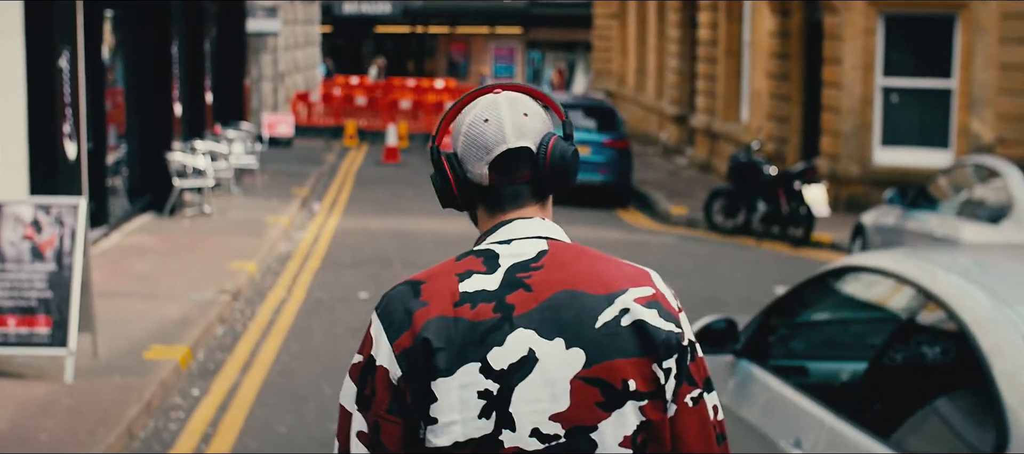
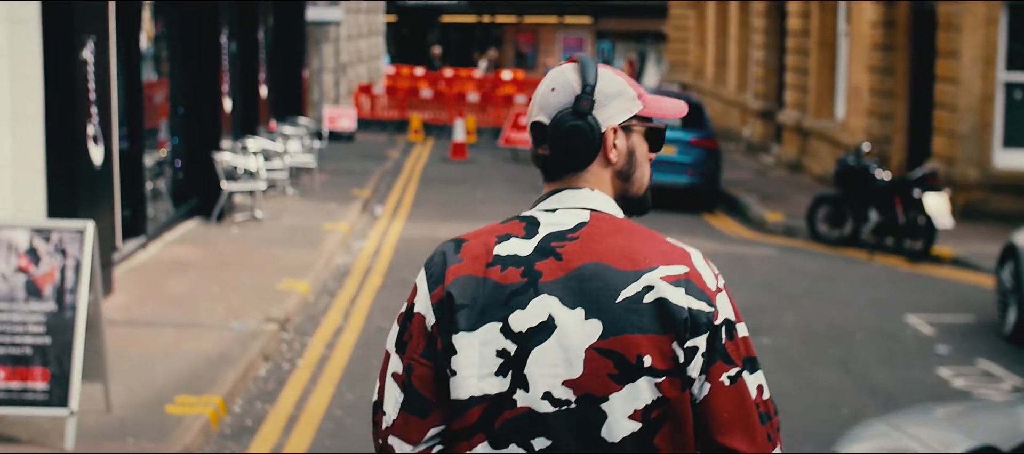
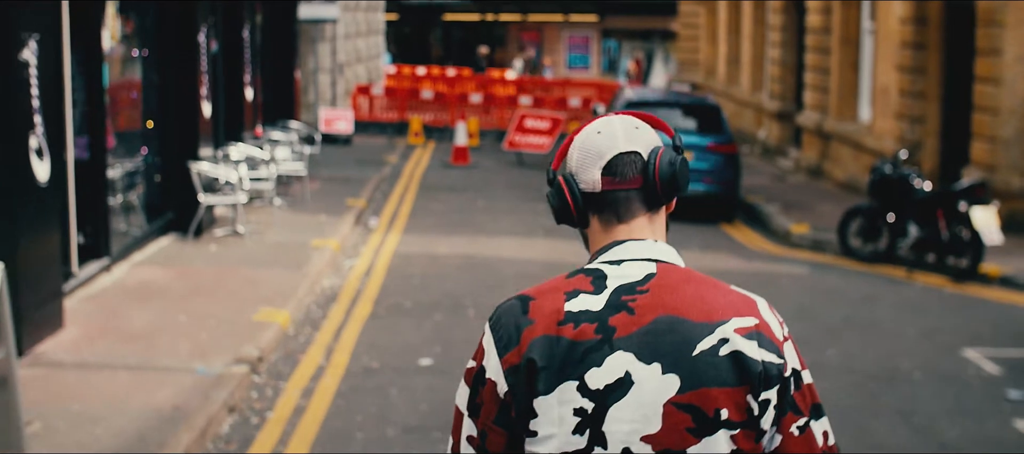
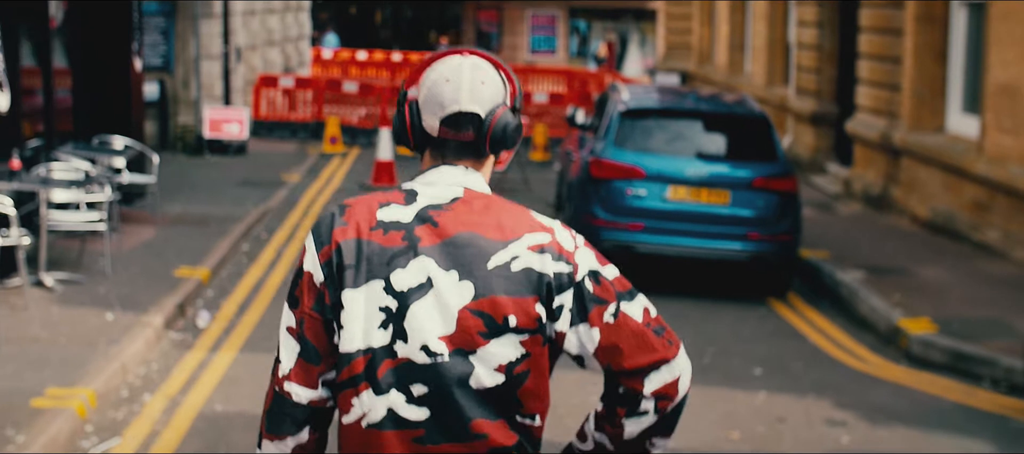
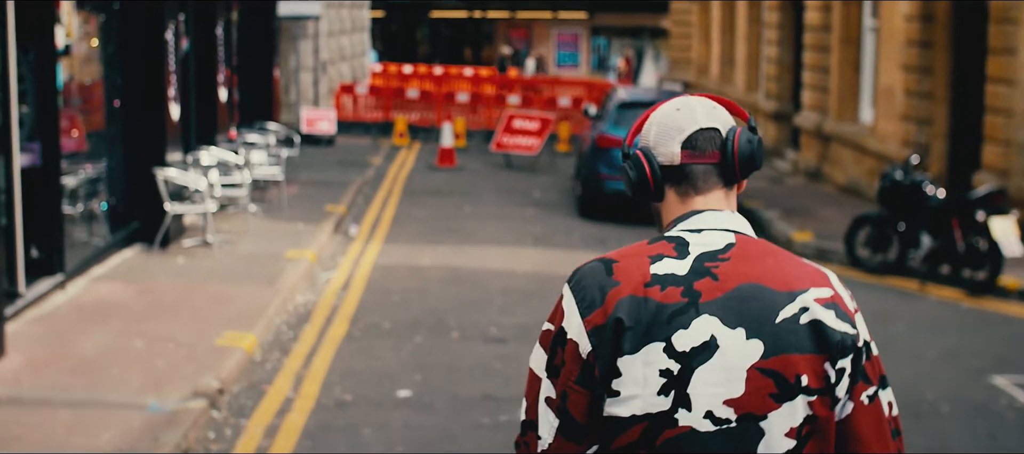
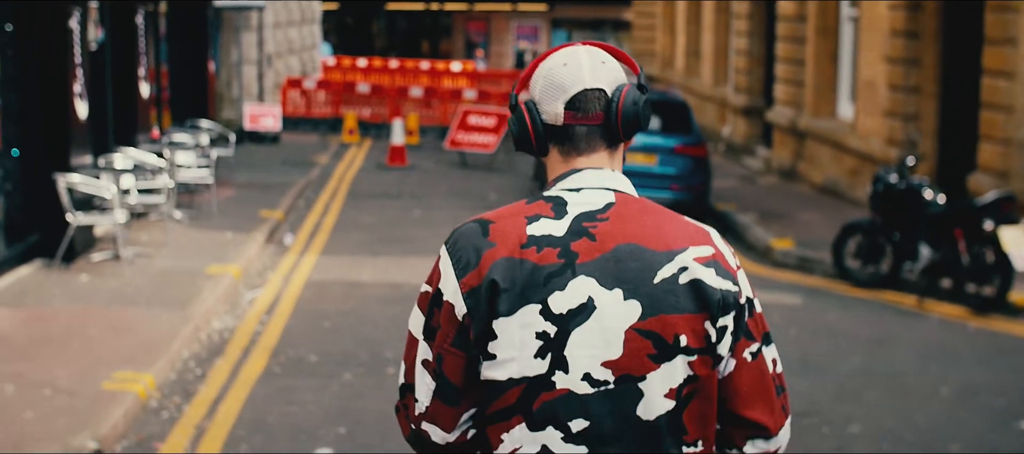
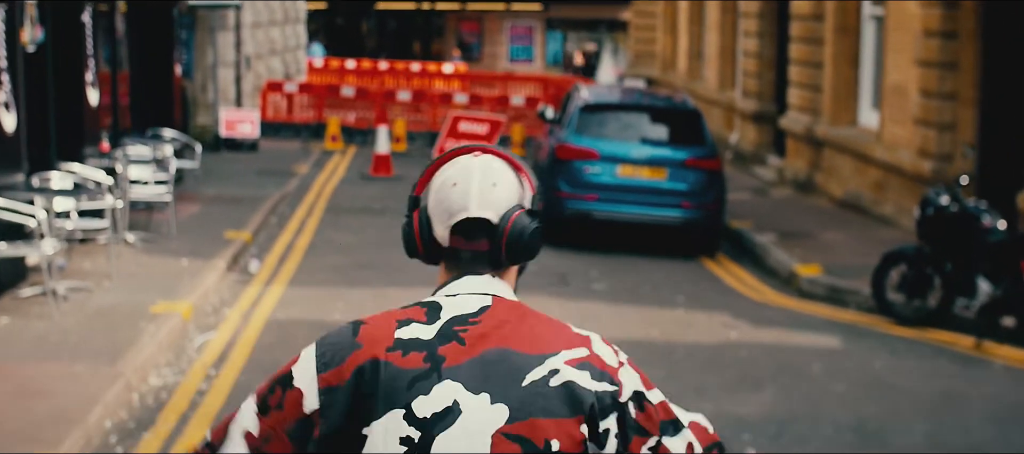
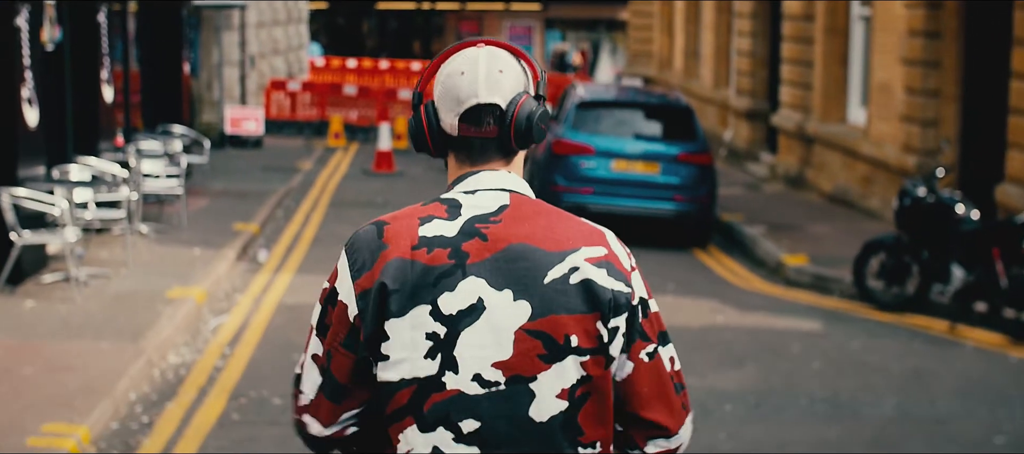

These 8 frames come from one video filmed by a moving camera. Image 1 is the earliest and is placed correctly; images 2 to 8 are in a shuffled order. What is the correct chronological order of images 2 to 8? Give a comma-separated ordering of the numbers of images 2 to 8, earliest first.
2, 3, 5, 6, 8, 7, 4
